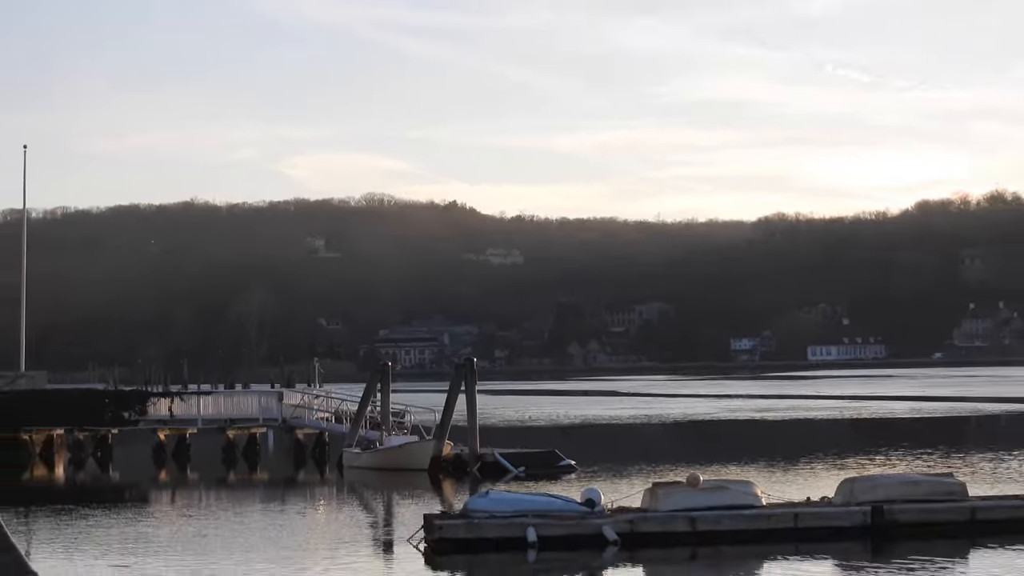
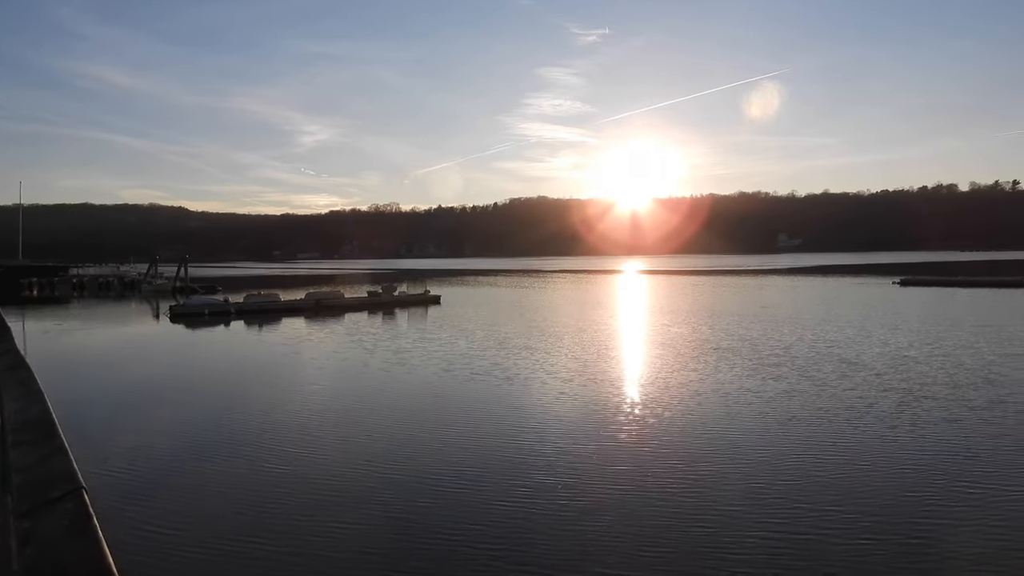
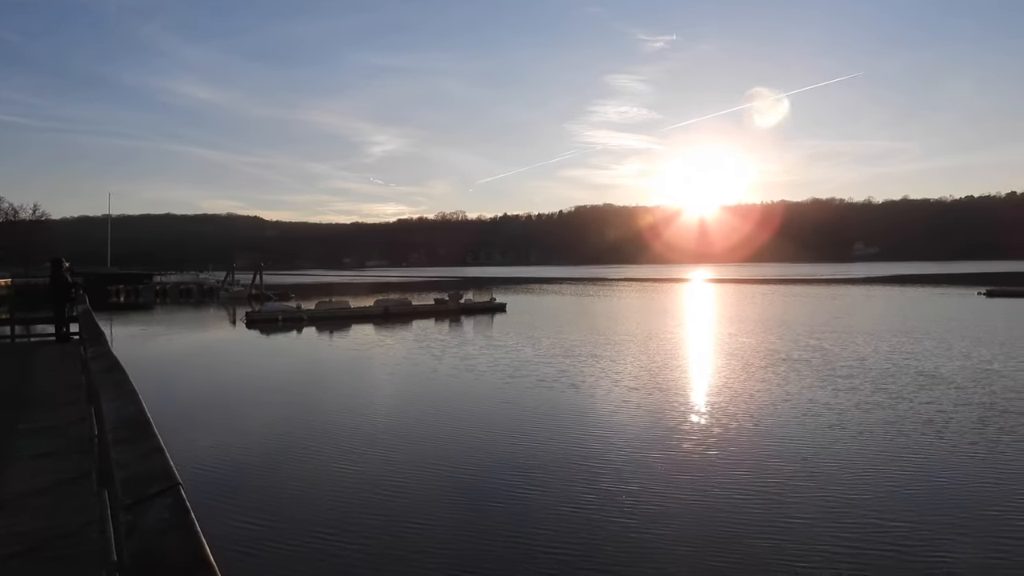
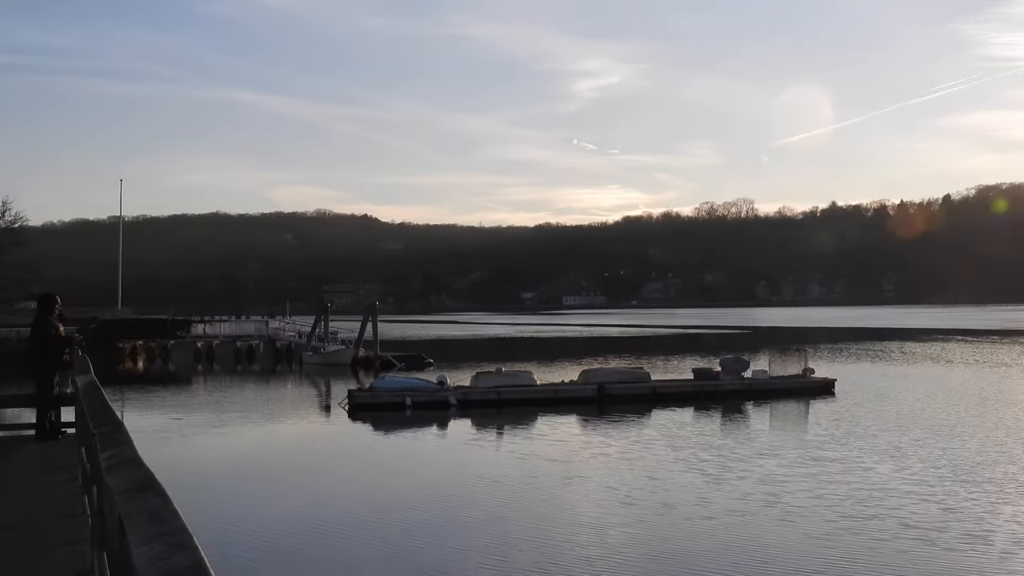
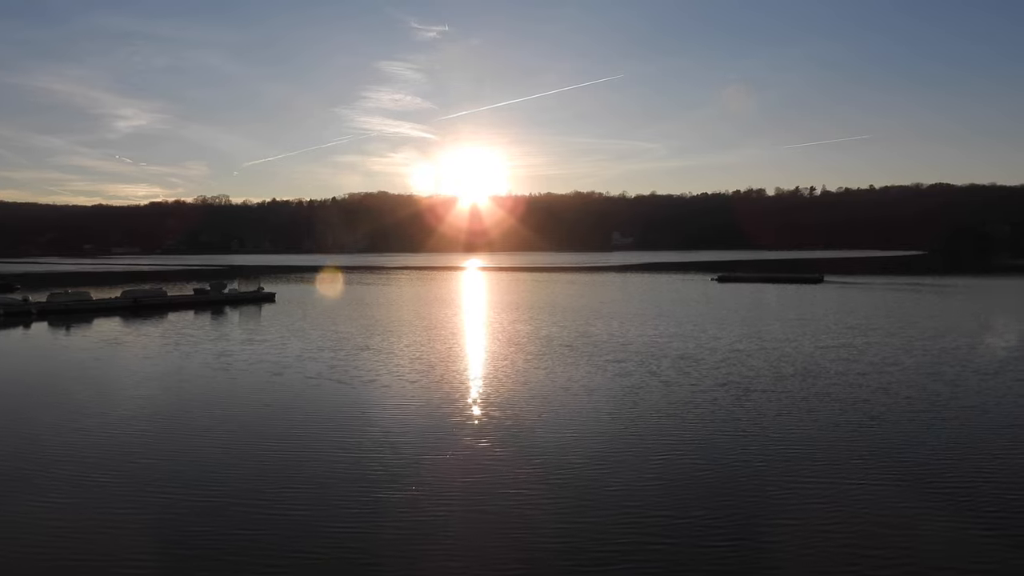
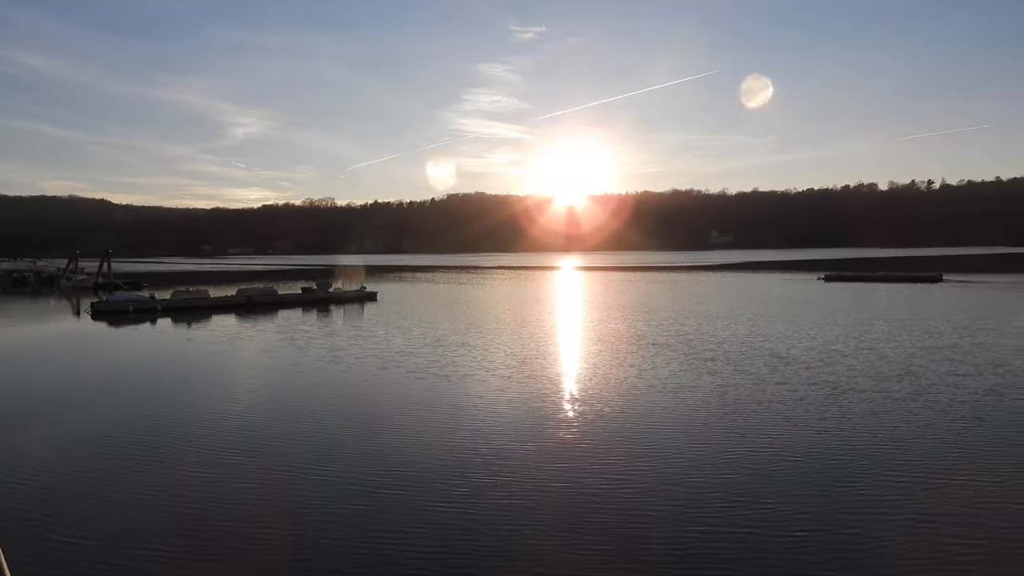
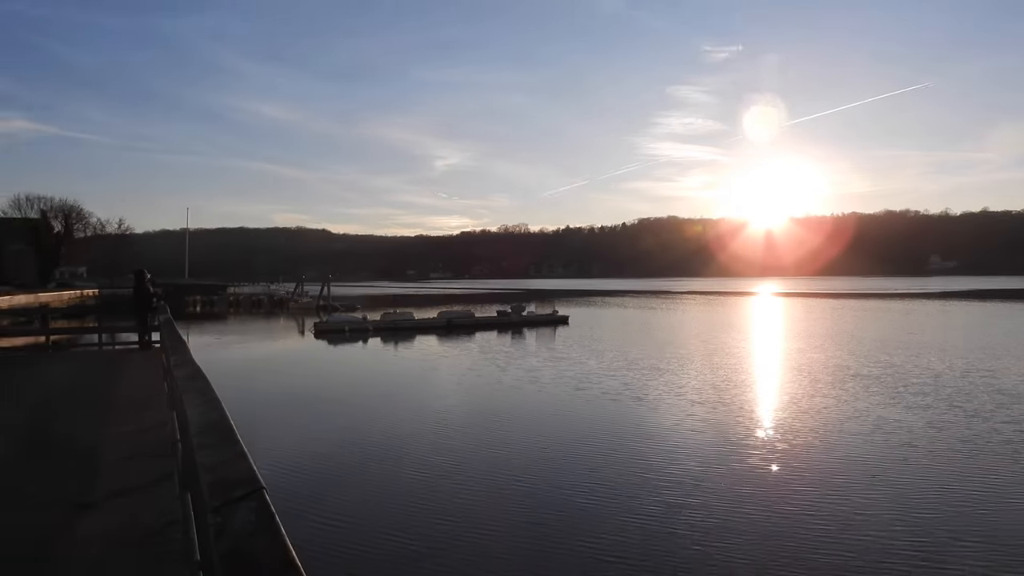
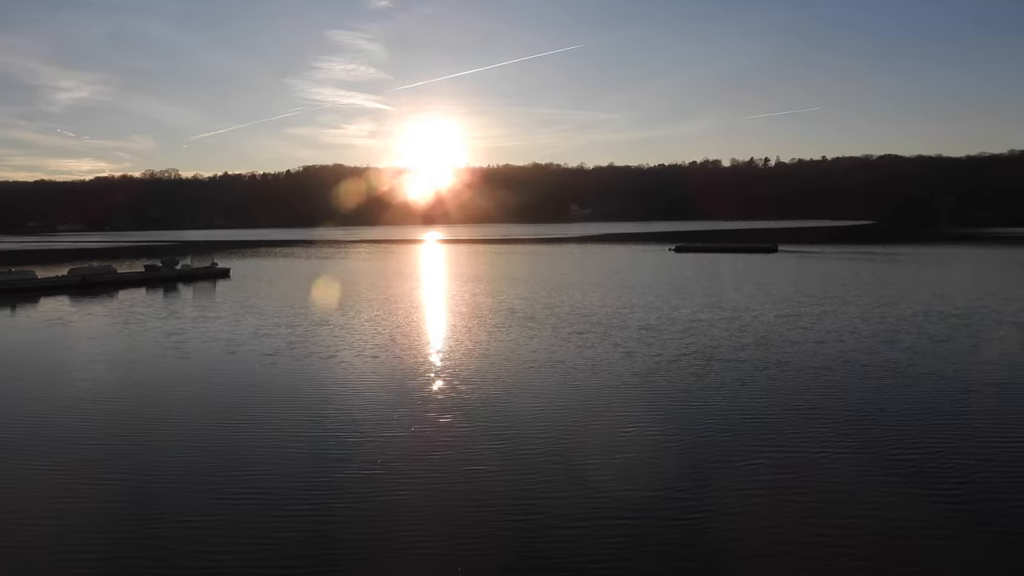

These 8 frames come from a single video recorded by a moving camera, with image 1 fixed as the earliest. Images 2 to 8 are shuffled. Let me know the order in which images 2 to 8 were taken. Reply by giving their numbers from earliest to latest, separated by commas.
4, 7, 3, 2, 6, 5, 8
